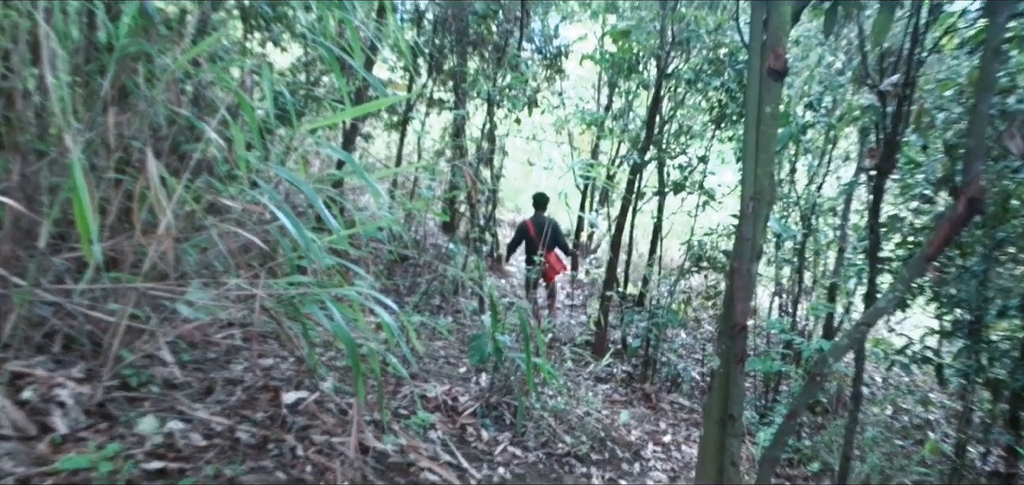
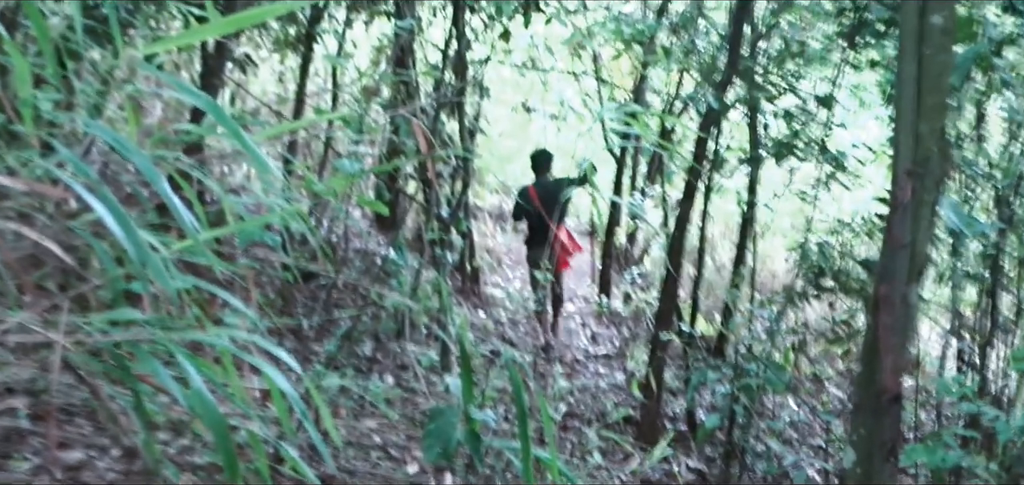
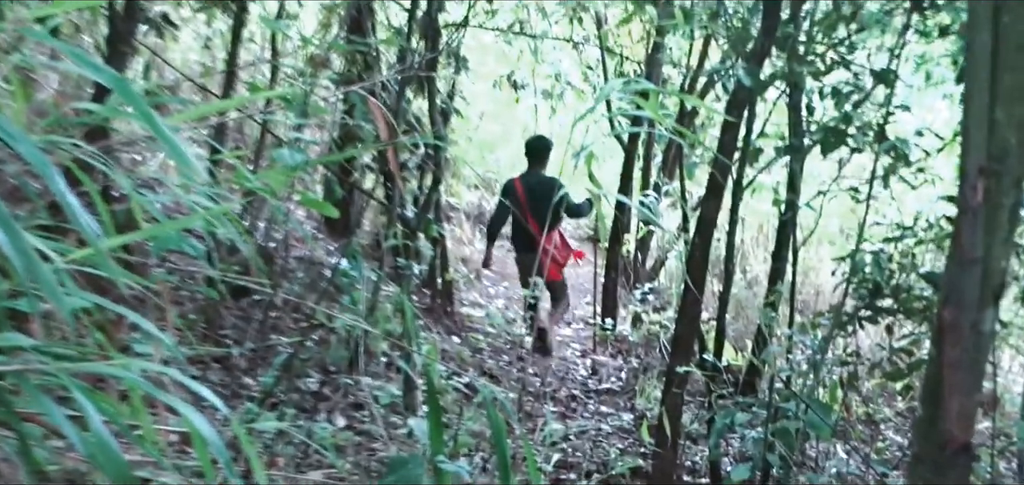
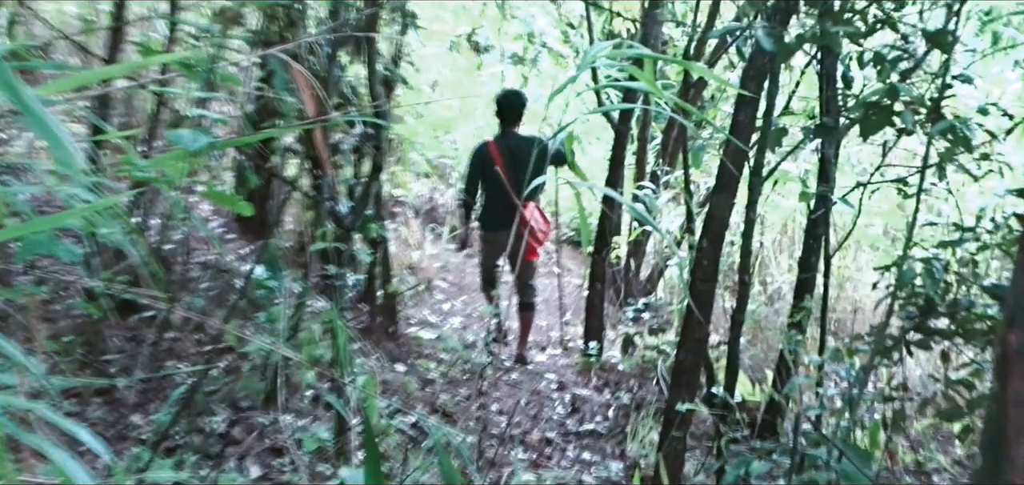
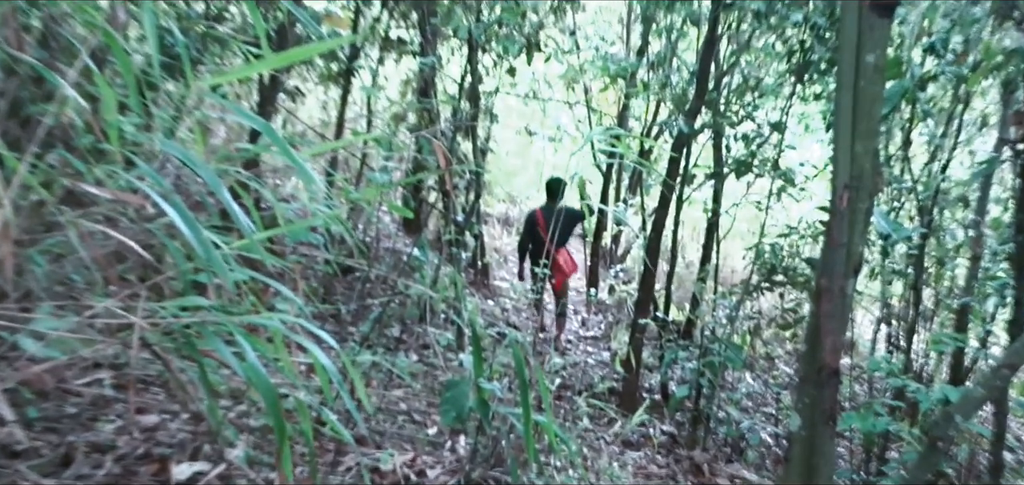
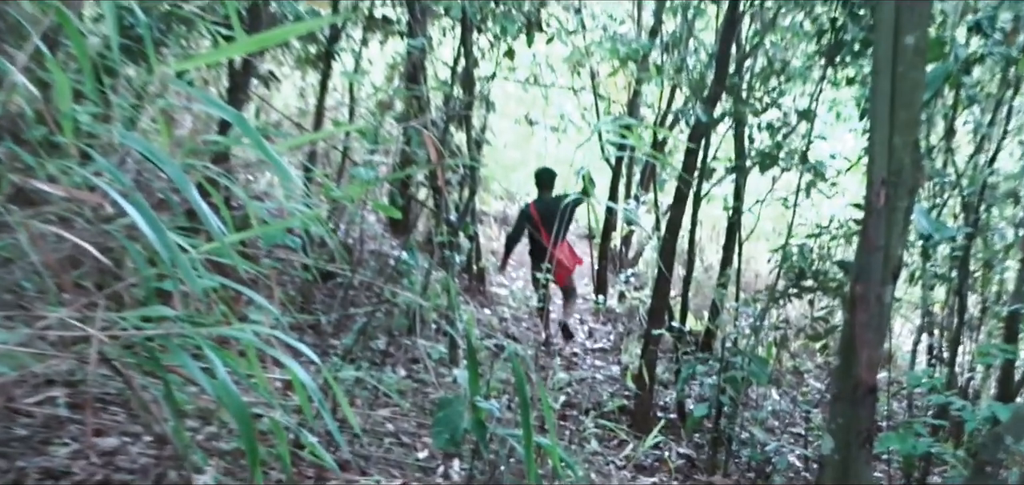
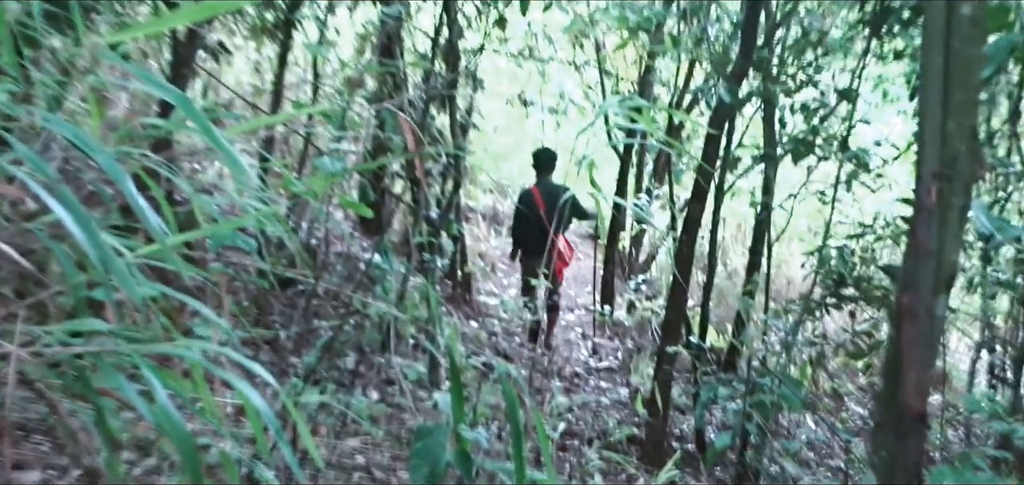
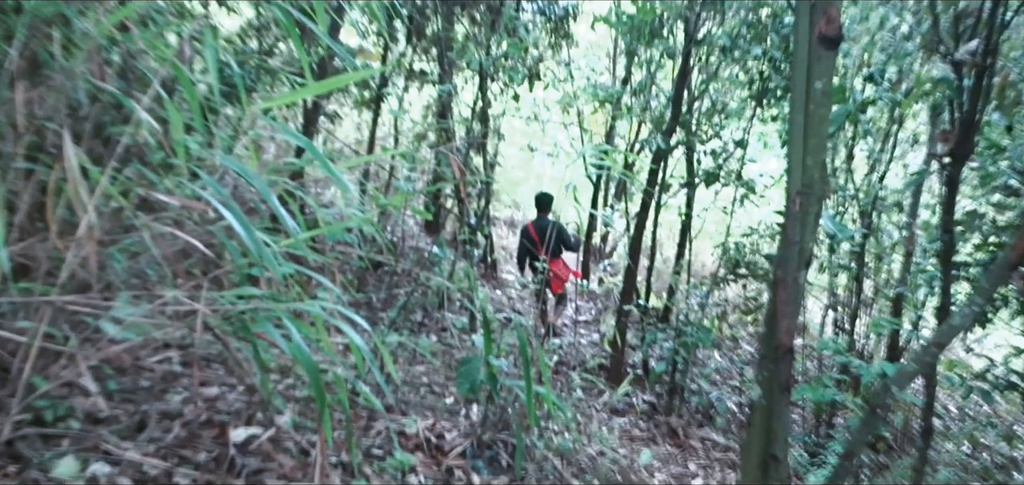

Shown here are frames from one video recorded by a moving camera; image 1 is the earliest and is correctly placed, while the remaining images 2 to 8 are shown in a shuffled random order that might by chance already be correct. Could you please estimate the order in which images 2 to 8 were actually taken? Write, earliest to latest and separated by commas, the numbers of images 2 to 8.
8, 5, 6, 2, 7, 3, 4
